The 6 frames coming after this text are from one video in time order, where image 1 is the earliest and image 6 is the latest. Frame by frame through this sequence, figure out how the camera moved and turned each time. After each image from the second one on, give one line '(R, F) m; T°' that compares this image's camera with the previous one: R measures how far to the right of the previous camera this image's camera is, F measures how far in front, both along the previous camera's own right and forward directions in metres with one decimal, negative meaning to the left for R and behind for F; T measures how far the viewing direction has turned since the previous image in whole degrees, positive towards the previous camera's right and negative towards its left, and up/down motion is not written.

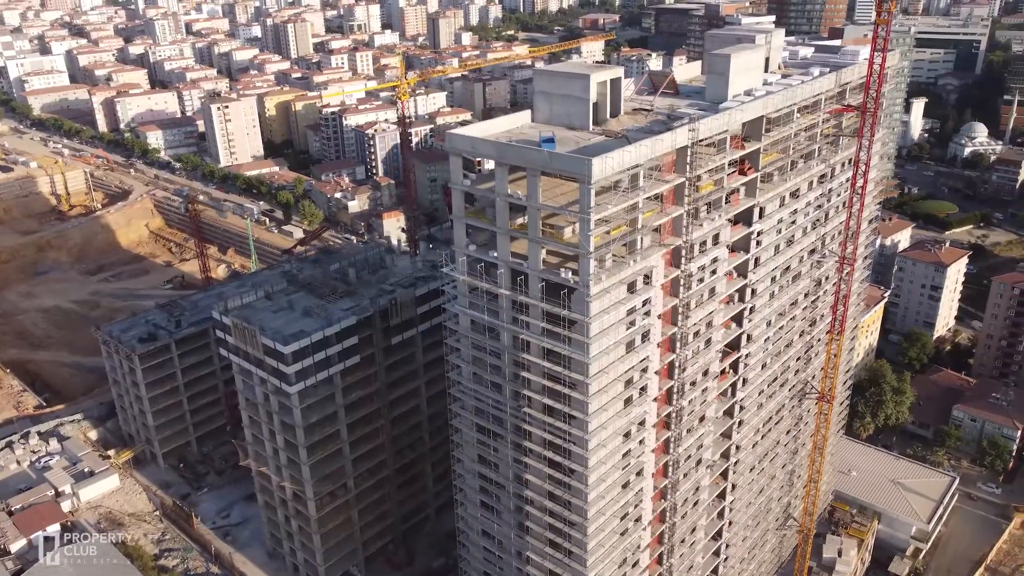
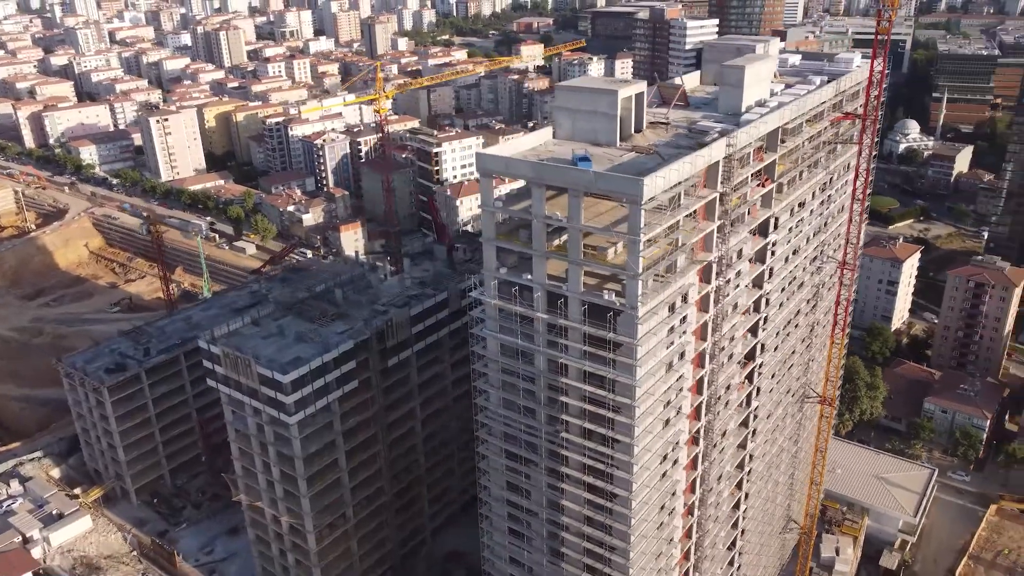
(-3.1, +0.9) m; +5°
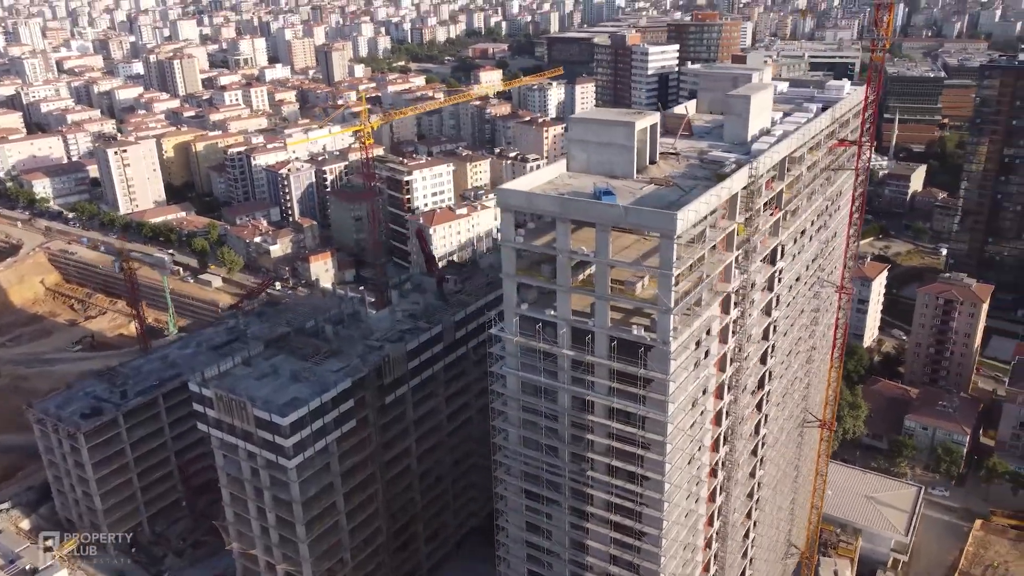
(-2.0, +0.6) m; +3°
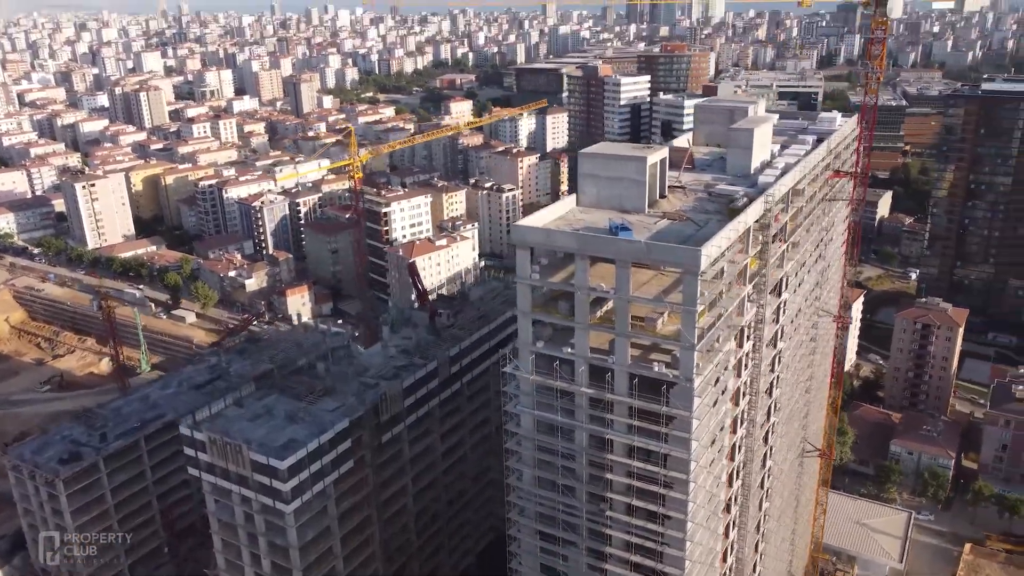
(-1.5, +0.4) m; +2°
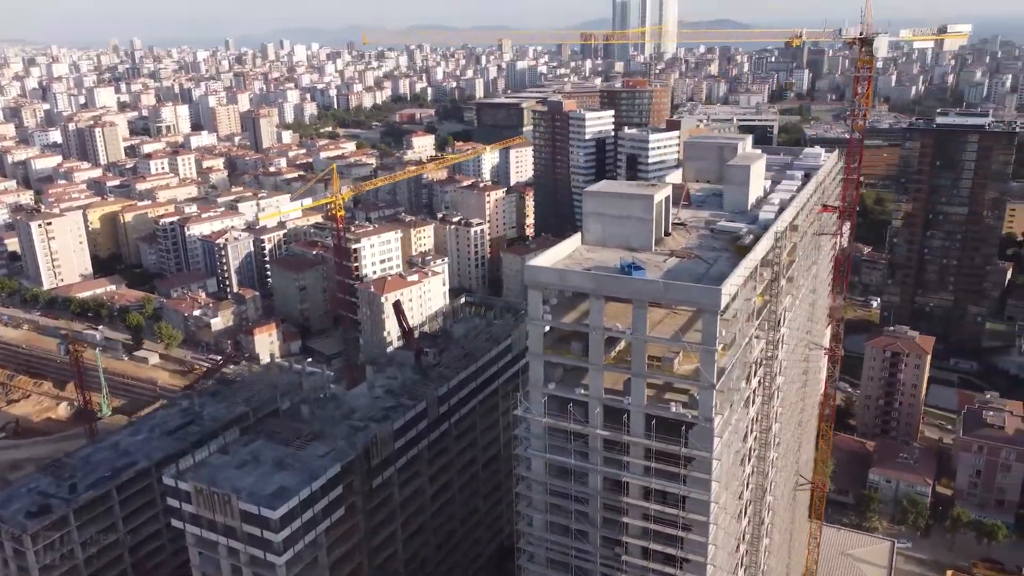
(-1.6, +0.4) m; +3°
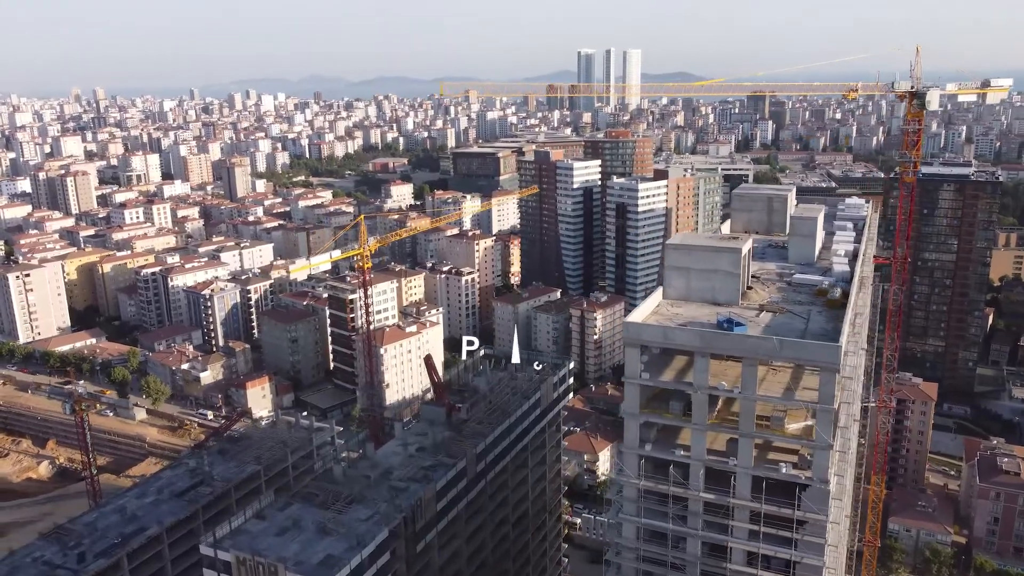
(-3.8, +0.9) m; +3°
